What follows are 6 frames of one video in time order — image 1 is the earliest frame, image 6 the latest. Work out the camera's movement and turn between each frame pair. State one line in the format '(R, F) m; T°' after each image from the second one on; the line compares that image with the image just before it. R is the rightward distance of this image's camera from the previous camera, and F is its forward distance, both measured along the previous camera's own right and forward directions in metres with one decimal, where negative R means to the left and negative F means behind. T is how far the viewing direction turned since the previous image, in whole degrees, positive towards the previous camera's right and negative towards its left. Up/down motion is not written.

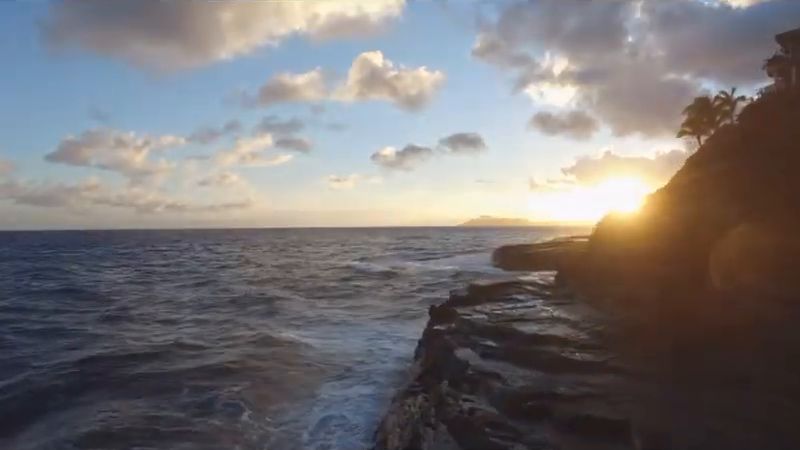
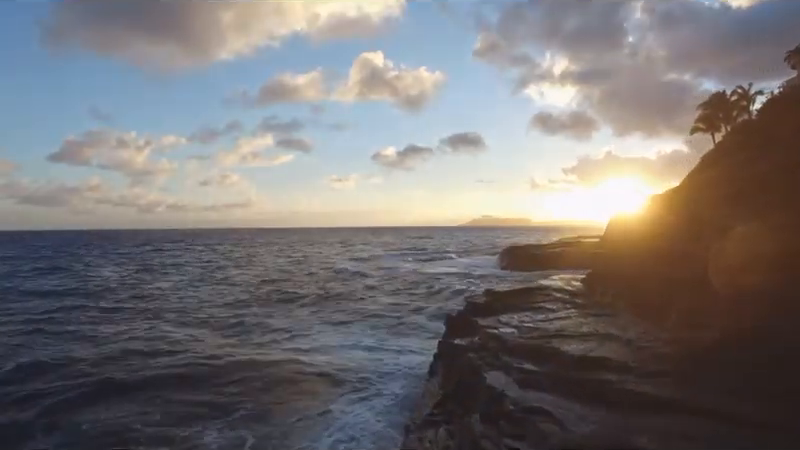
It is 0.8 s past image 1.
(-1.5, -1.9) m; 0°
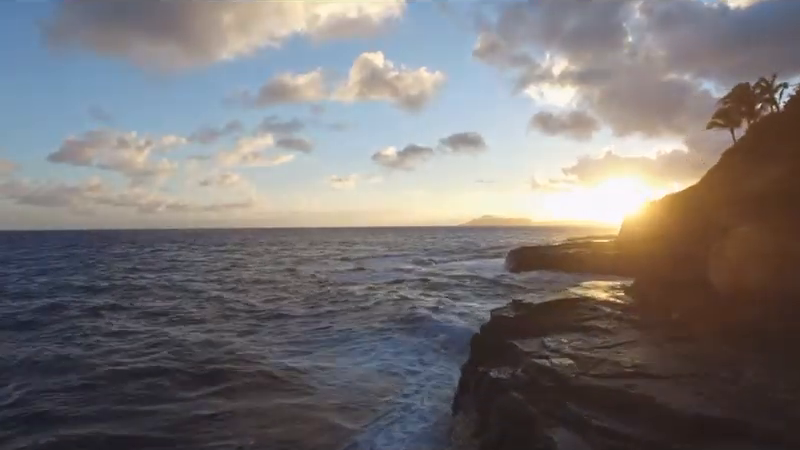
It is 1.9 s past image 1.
(-1.0, -2.1) m; 0°
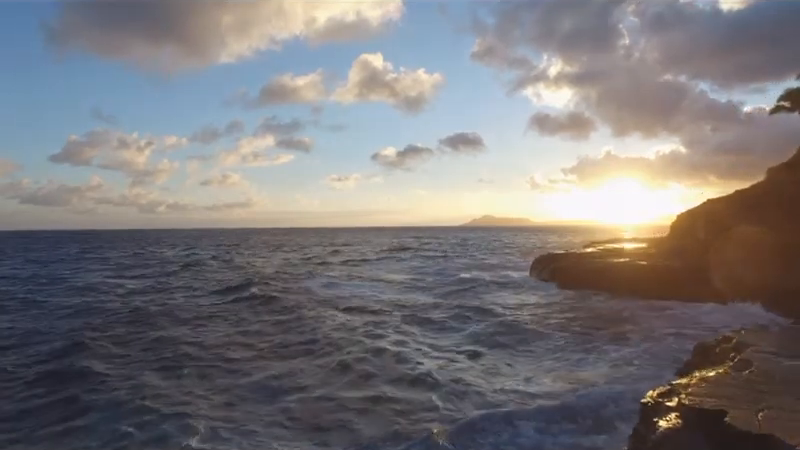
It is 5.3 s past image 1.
(-2.1, +3.7) m; 0°
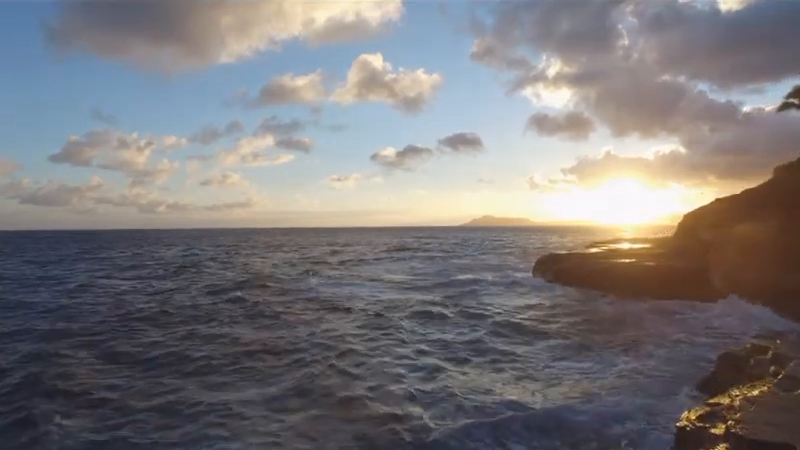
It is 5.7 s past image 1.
(+1.3, -3.2) m; 0°
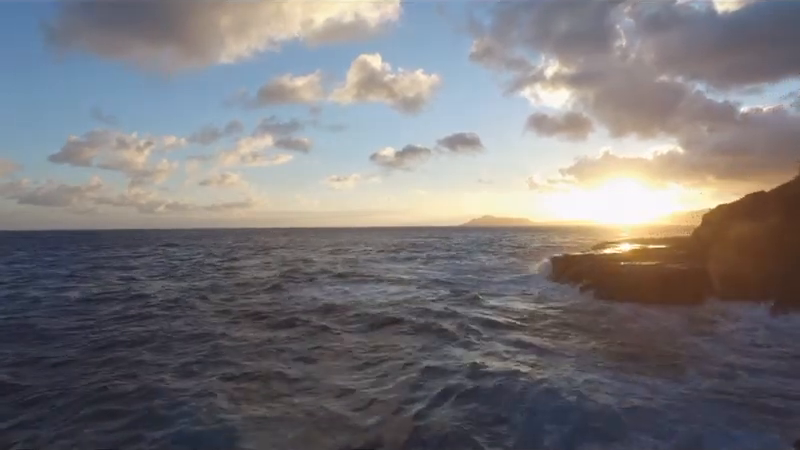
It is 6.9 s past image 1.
(-3.9, -1.2) m; 0°
